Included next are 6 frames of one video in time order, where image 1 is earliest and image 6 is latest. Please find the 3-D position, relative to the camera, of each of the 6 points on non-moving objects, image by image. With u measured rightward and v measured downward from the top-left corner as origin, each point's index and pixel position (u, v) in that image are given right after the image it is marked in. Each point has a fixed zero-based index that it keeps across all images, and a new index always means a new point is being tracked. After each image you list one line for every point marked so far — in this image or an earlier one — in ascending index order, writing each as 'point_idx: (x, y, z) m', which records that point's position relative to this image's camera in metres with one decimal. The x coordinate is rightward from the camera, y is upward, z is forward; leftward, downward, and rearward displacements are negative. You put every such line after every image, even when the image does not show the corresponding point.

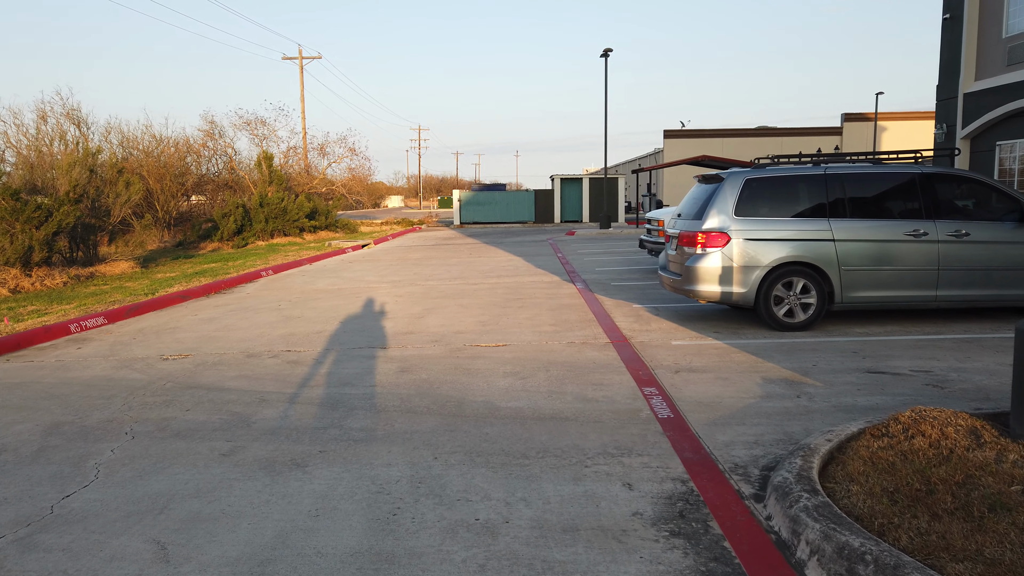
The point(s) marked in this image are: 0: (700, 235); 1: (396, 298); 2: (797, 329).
0: (+2.1, +0.6, +8.4) m
1: (-1.9, -0.2, +12.6) m
2: (+3.1, -0.5, +8.3) m
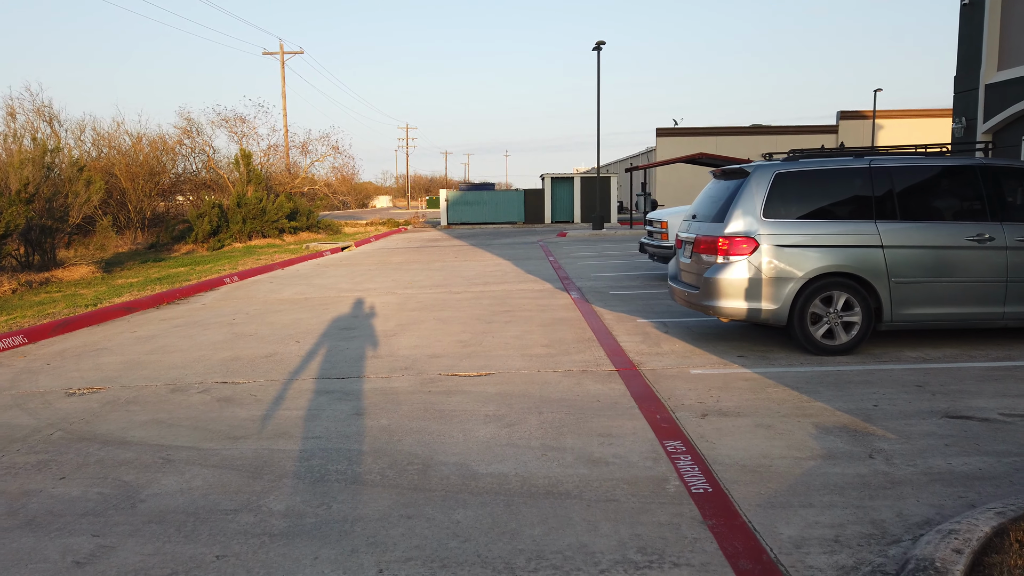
0: (+1.9, +0.5, +7.0) m
1: (-2.1, -0.3, +11.1) m
2: (+3.0, -0.6, +6.9) m
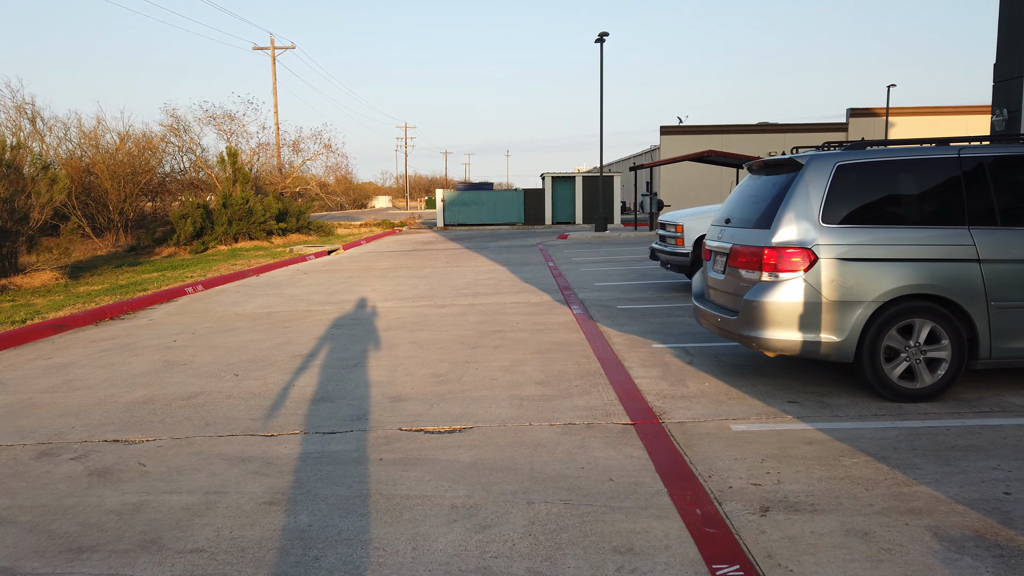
0: (+1.8, +0.3, +5.4) m
1: (-2.2, -0.5, +9.5) m
2: (+2.9, -0.8, +5.3) m
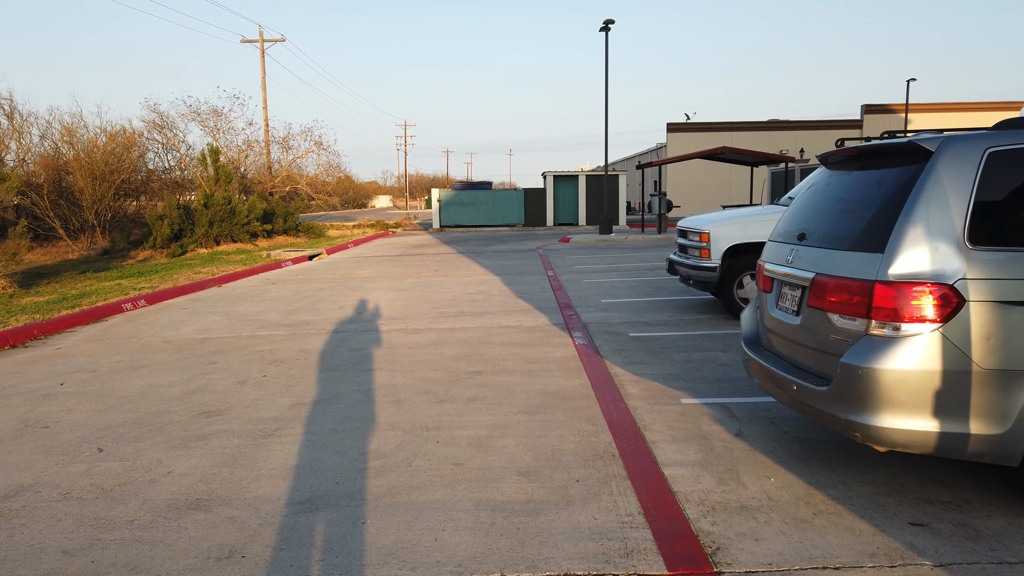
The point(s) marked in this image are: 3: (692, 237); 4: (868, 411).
0: (+1.7, 0.0, +3.4) m
1: (-2.4, -0.8, +7.6) m
2: (+2.7, -1.0, +3.3) m
3: (+2.2, +0.6, +9.4) m
4: (+1.6, -0.6, +3.4) m
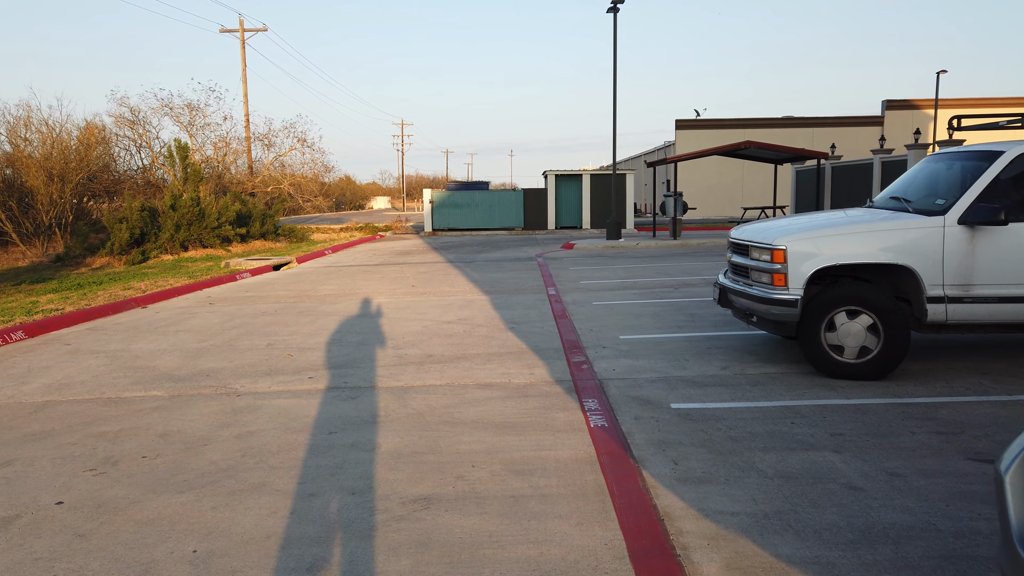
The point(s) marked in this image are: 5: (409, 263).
0: (+1.5, -0.3, +0.5) m
1: (-2.5, -1.1, +4.7) m
2: (+2.6, -1.4, +0.4) m
3: (+2.1, +0.3, +6.5) m
4: (+1.5, -0.9, +0.5) m
5: (-2.7, +0.6, +20.0) m
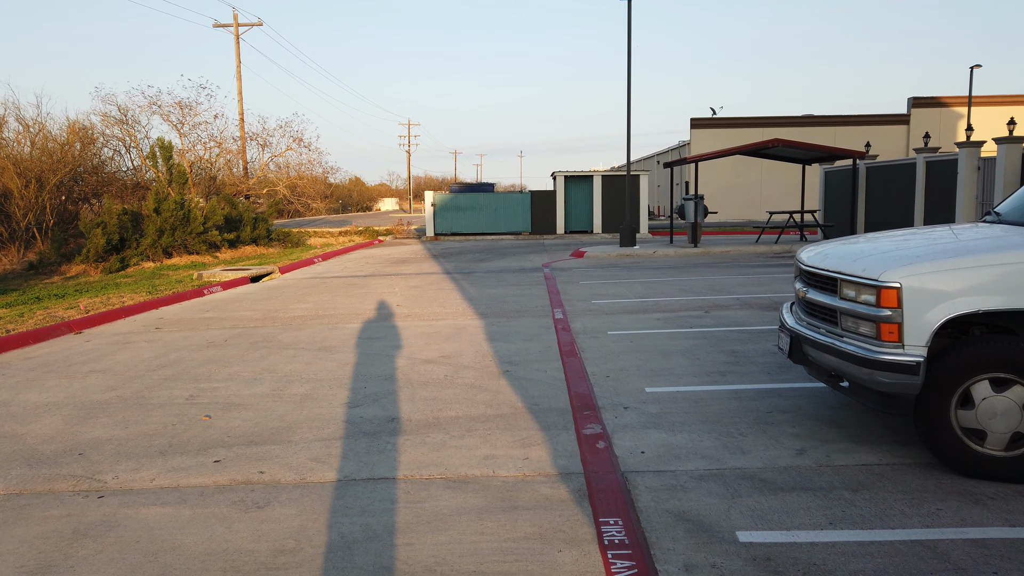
0: (+1.4, -0.6, -1.4) m
1: (-2.6, -1.4, +2.8) m
2: (+2.4, -1.7, -1.6) m
3: (+2.0, 0.0, +4.5) m
4: (+1.3, -1.2, -1.4) m
5: (-2.6, +0.3, +18.1) m
